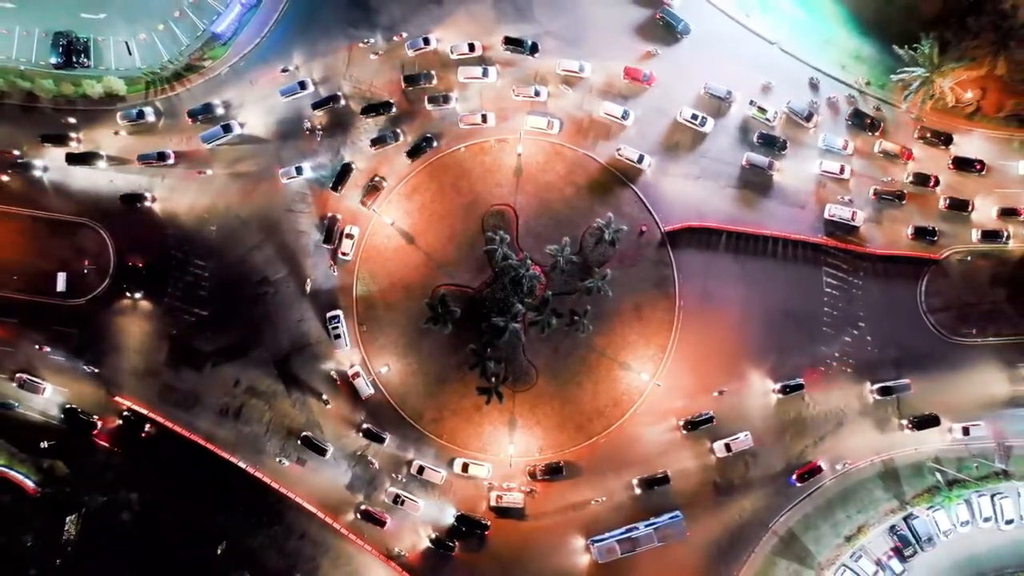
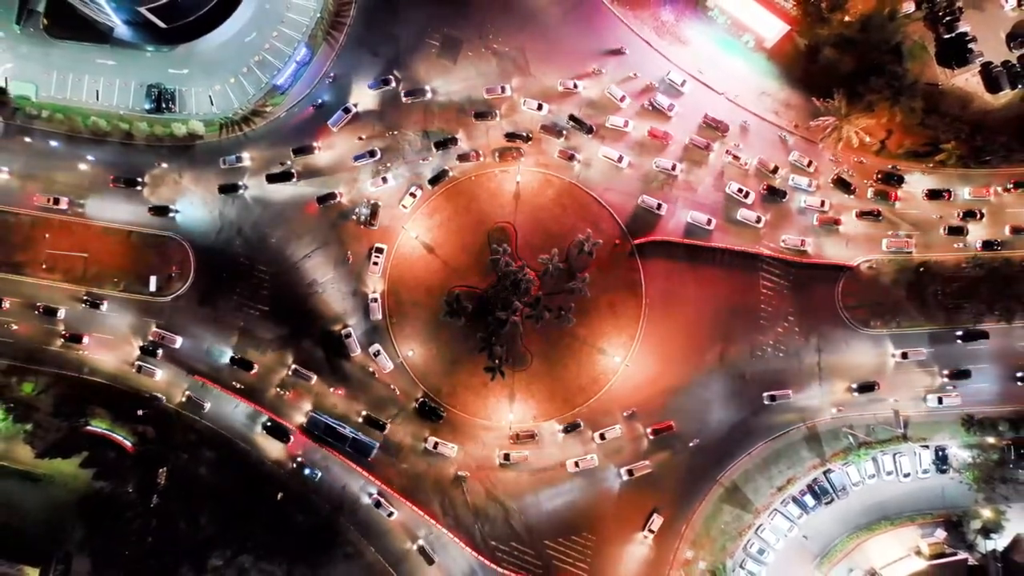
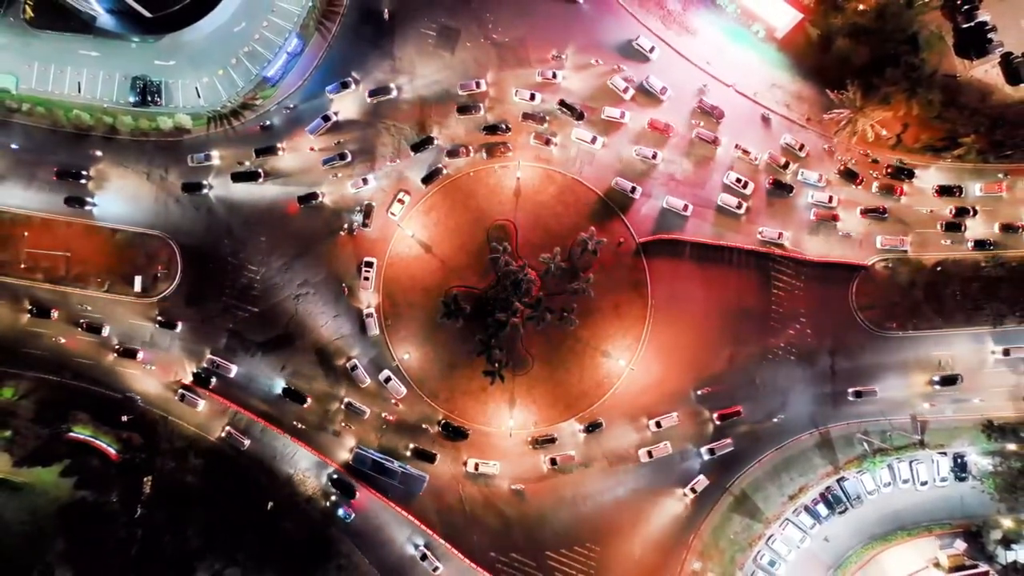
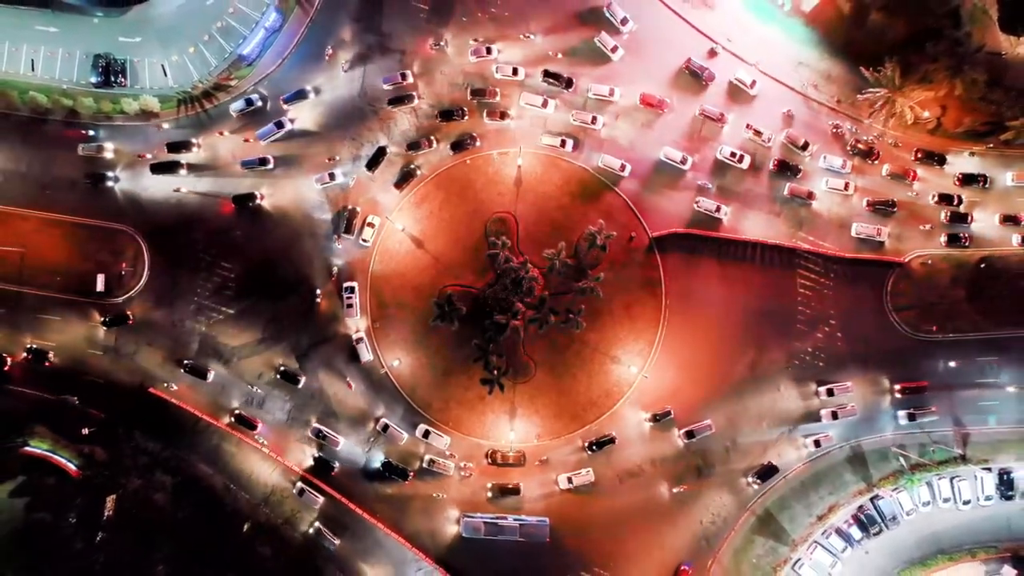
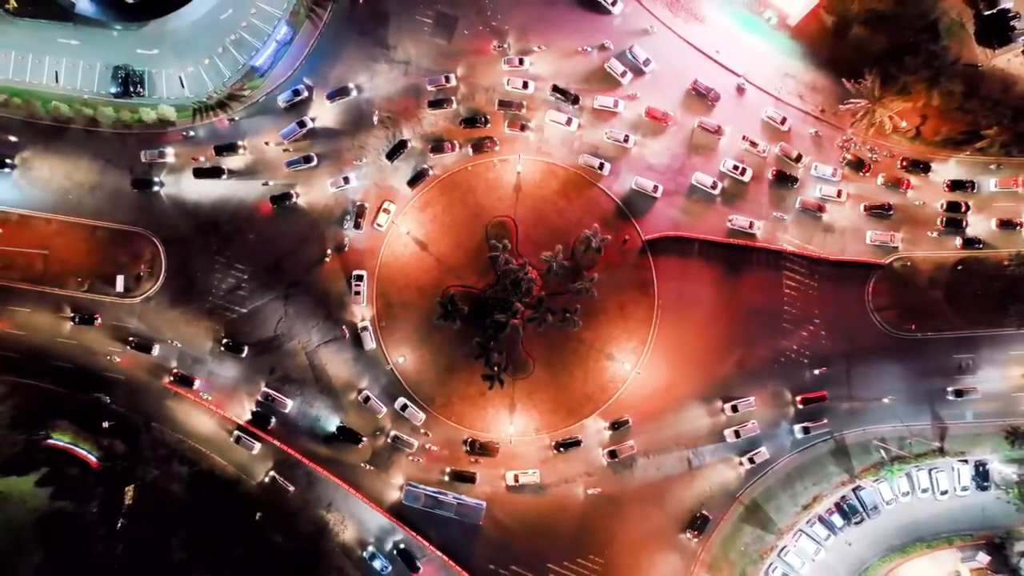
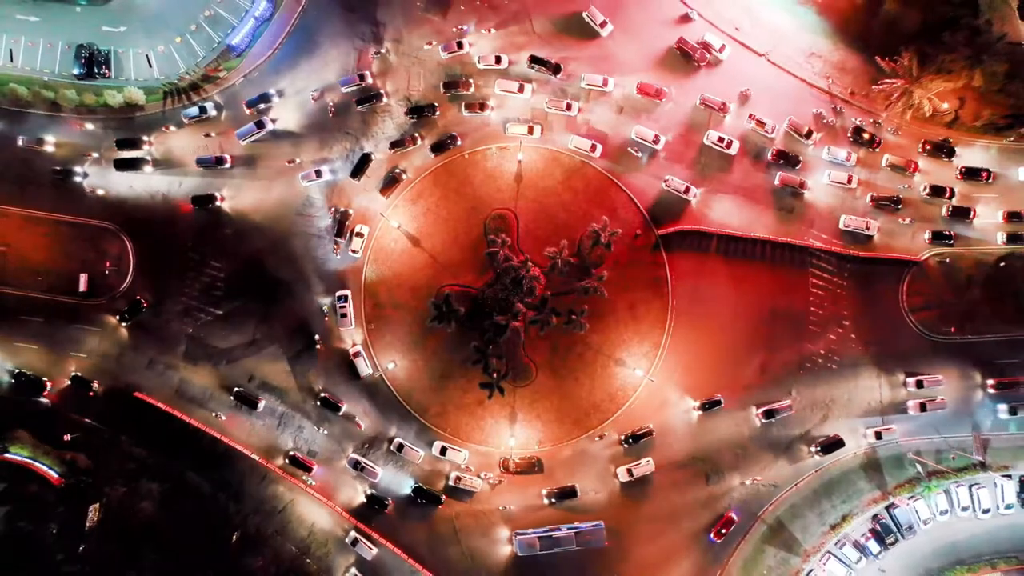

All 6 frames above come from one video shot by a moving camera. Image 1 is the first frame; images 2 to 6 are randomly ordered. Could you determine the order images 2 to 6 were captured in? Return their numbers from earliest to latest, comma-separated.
6, 4, 5, 3, 2
